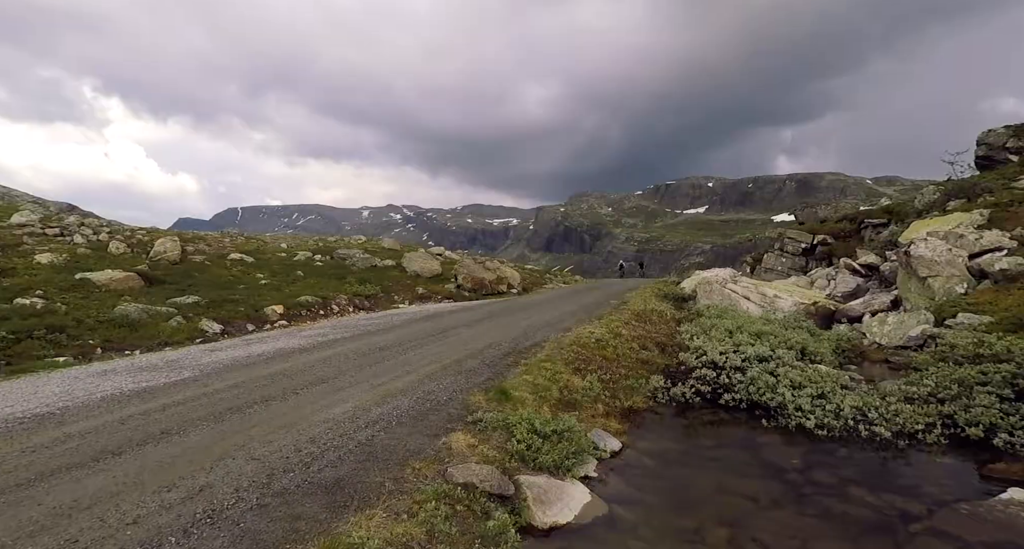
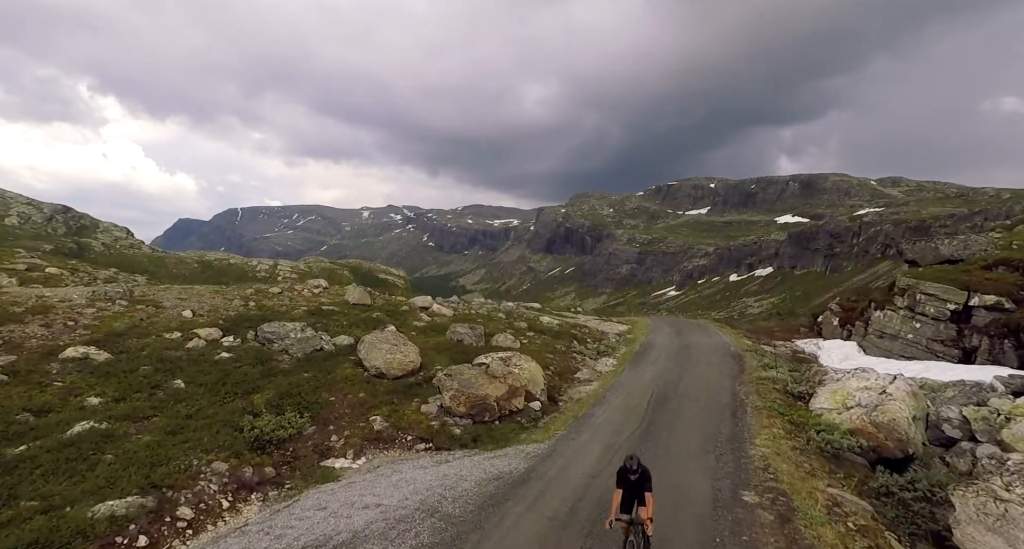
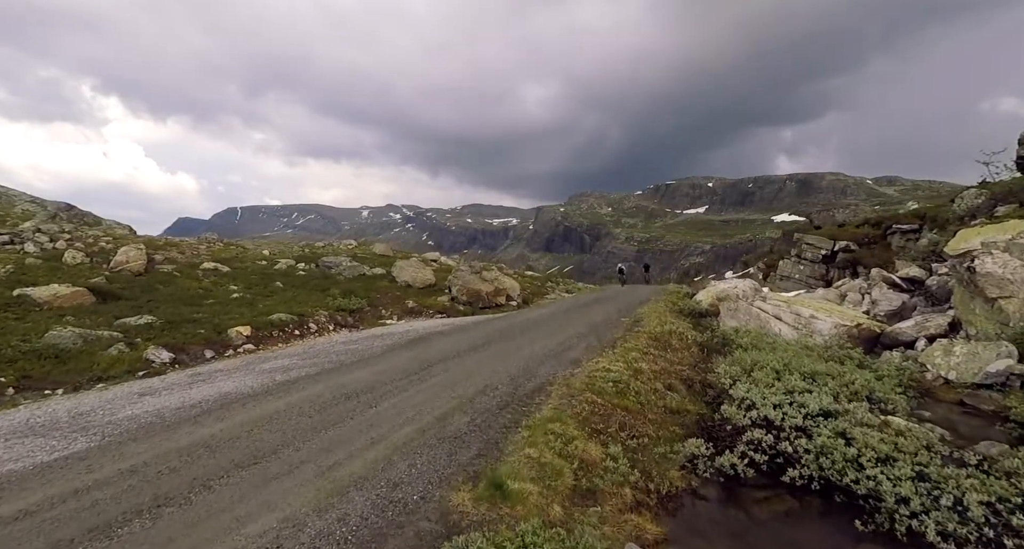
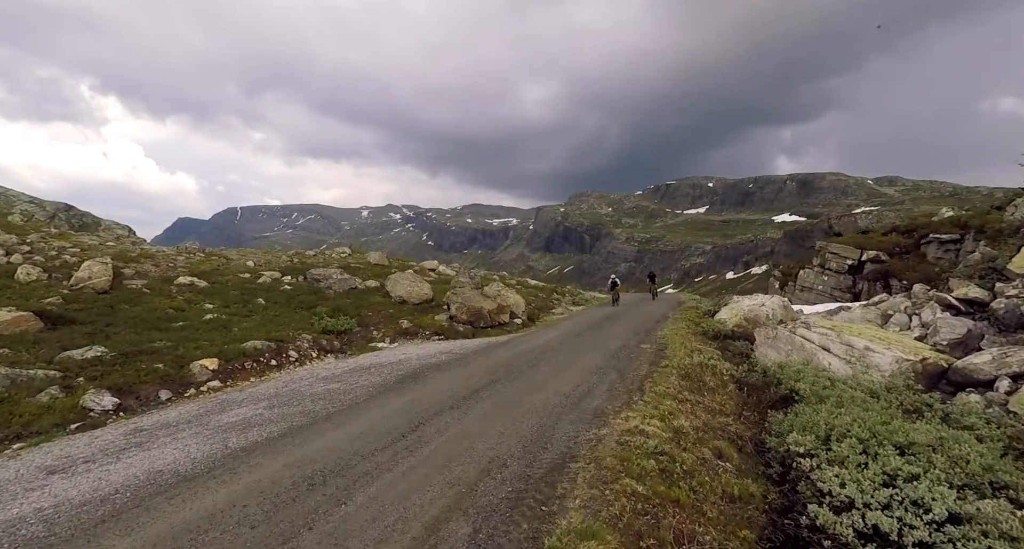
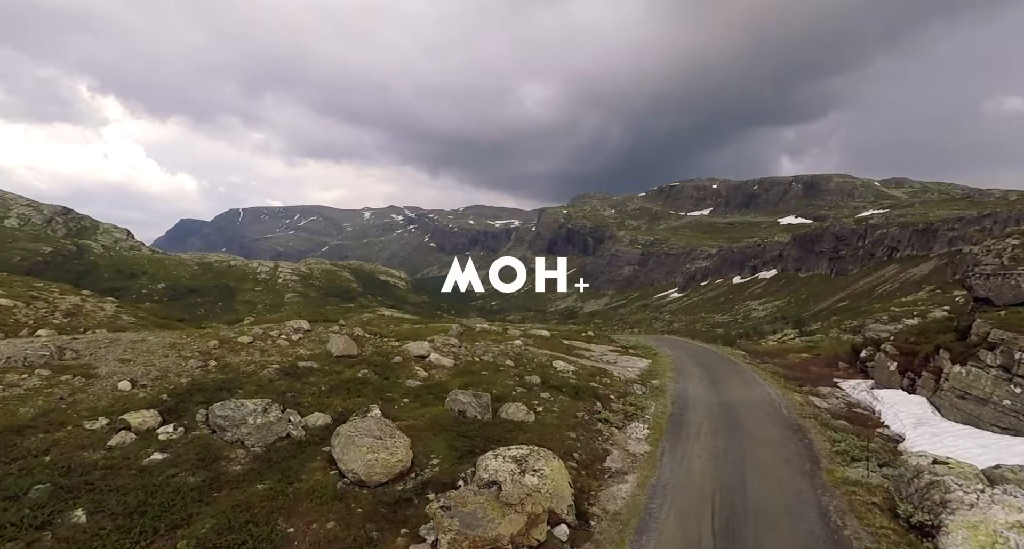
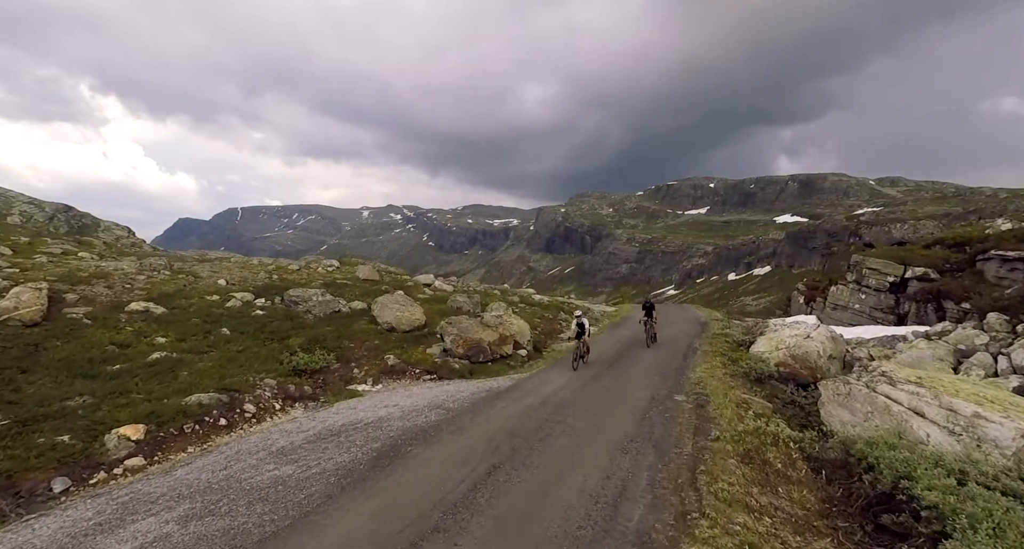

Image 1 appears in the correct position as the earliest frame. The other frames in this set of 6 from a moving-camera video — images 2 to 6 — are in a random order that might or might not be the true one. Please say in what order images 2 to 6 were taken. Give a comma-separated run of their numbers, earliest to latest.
3, 4, 6, 2, 5
